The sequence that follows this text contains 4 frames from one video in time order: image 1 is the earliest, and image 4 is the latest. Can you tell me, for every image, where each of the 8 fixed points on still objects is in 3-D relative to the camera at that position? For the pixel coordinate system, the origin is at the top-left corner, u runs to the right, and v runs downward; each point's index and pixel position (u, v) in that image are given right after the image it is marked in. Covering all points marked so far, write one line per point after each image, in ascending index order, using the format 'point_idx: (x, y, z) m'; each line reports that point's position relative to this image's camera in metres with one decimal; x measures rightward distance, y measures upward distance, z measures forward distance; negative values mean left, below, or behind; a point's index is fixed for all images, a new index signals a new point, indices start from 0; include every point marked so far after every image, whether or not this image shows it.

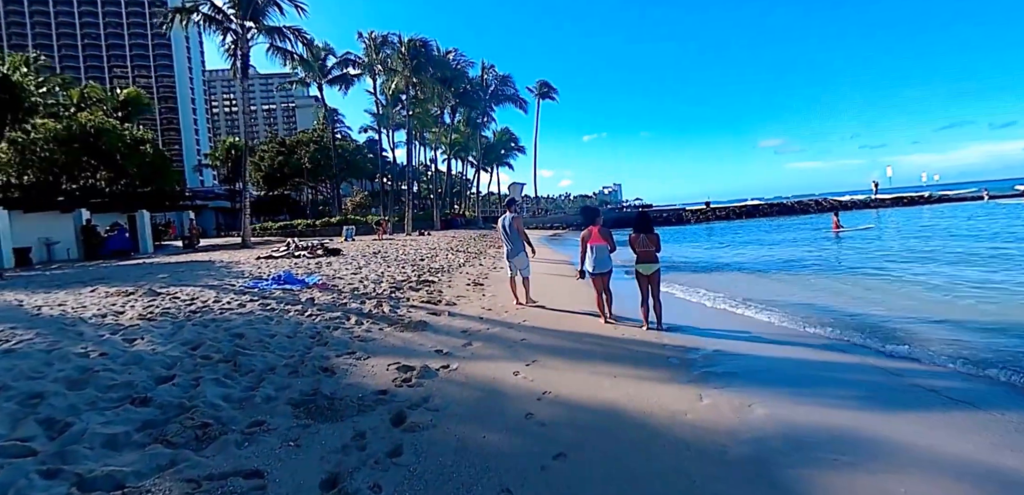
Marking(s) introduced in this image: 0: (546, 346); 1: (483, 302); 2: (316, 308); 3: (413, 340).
0: (+0.4, -1.2, +5.5) m
1: (-0.5, -0.9, +7.8) m
2: (-2.7, -0.8, +6.3) m
3: (-1.2, -1.1, +5.4) m
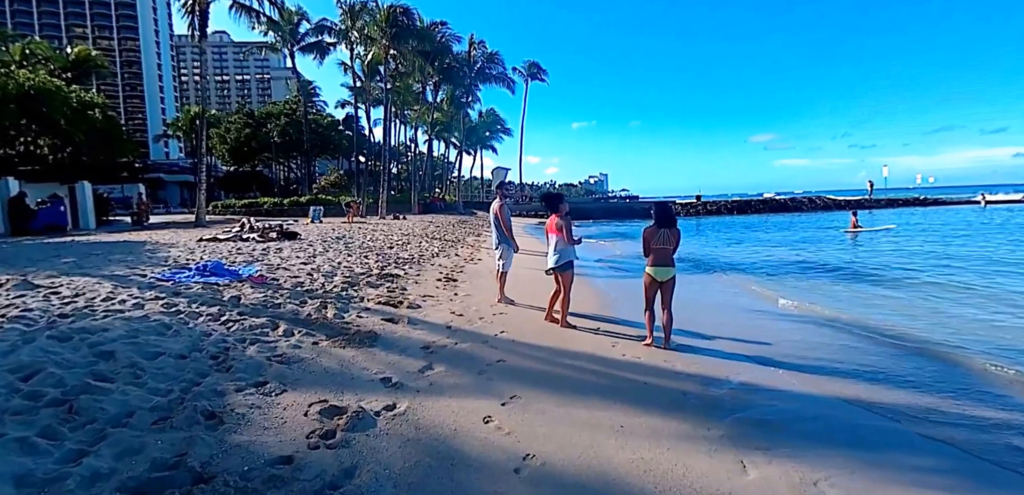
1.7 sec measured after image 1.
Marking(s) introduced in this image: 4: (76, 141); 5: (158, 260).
0: (+0.2, -1.2, +4.3) m
1: (-0.8, -0.8, +6.5) m
2: (-3.0, -0.7, +5.0) m
3: (-1.4, -1.0, +4.1) m
4: (-18.7, +4.6, +19.8) m
5: (-5.5, -0.2, +7.2) m
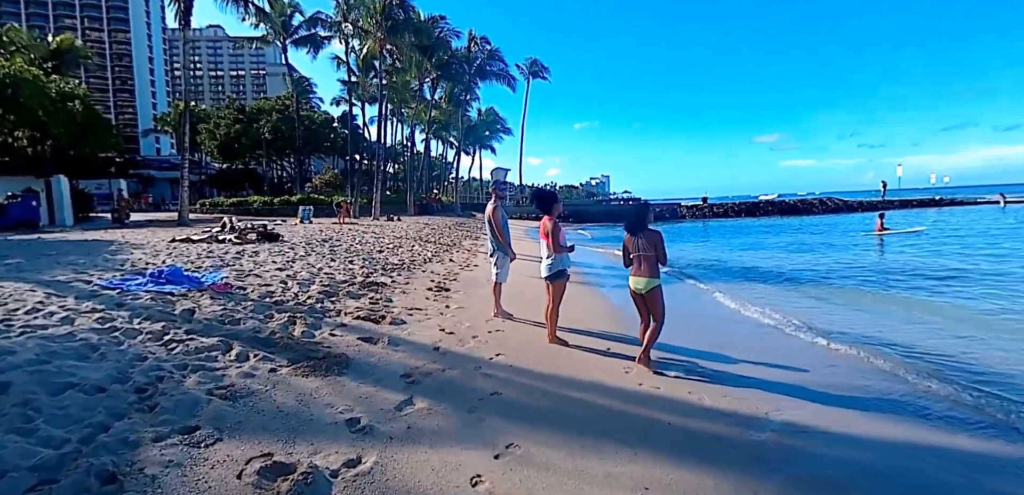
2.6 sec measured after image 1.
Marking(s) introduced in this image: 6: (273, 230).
0: (+0.1, -1.3, +3.6) m
1: (-0.9, -0.9, +5.8) m
2: (-3.0, -0.7, +4.3) m
3: (-1.4, -1.1, +3.4) m
4: (-18.8, +4.6, +19.0) m
5: (-5.5, -0.2, +6.5) m
6: (-6.2, +0.5, +12.2) m
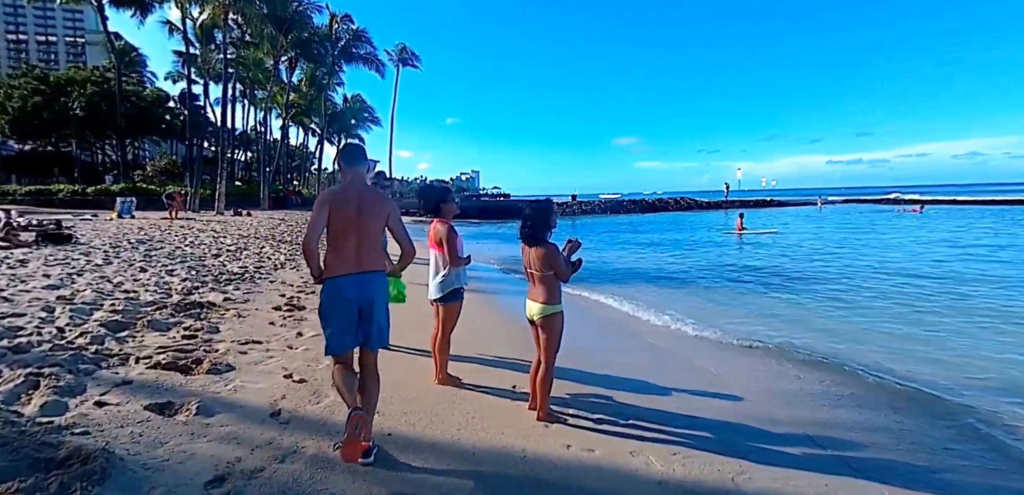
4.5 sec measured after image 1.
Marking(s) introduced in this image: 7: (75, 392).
0: (-0.5, -1.4, +2.3) m
1: (-2.0, -1.0, +4.2) m
2: (-3.7, -0.9, +2.2) m
3: (-1.9, -1.2, +1.8) m
4: (-22.6, +4.4, +12.6) m
5: (-6.7, -0.4, +3.8) m
6: (-8.8, +0.3, +9.1) m
7: (-2.9, -0.9, +3.1) m
